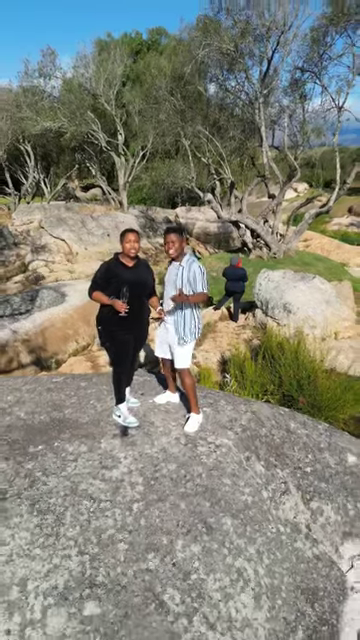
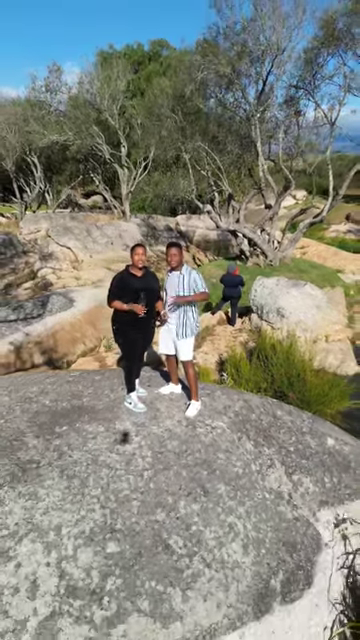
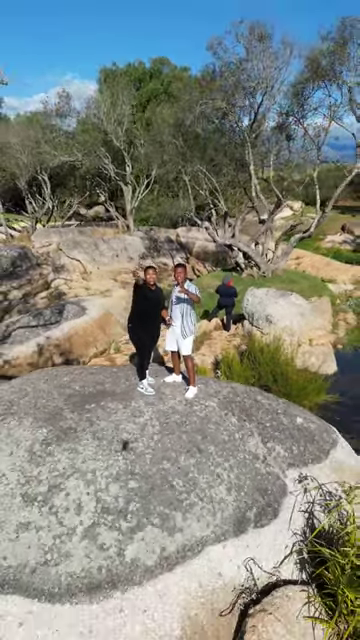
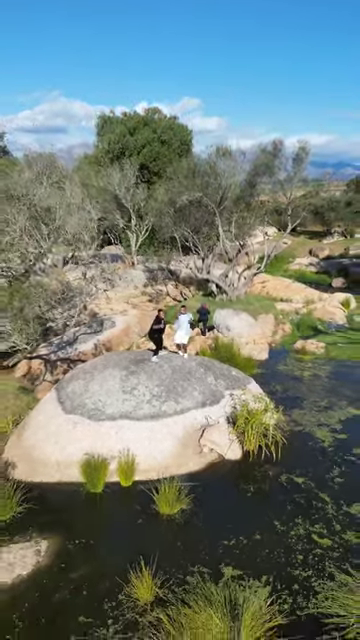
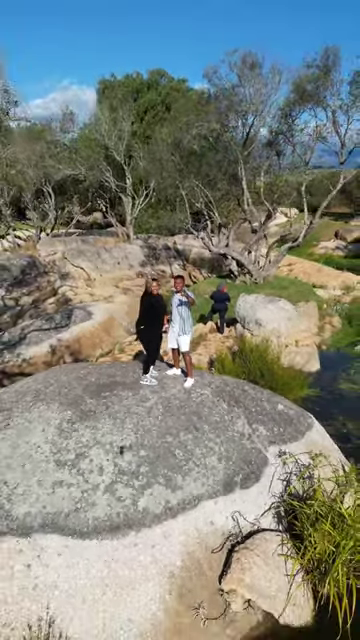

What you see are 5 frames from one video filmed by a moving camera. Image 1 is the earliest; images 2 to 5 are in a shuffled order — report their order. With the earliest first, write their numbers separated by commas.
2, 3, 5, 4
